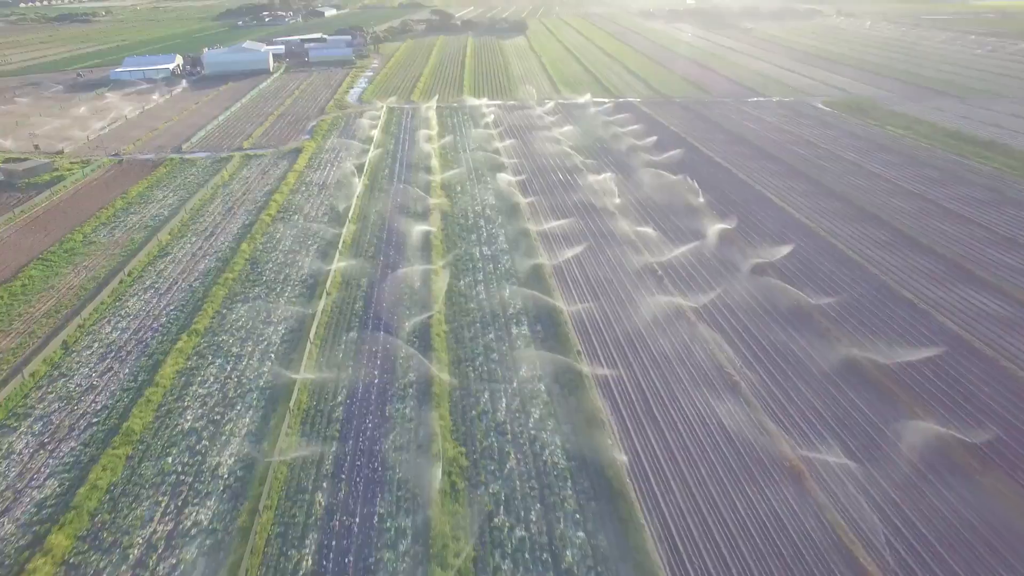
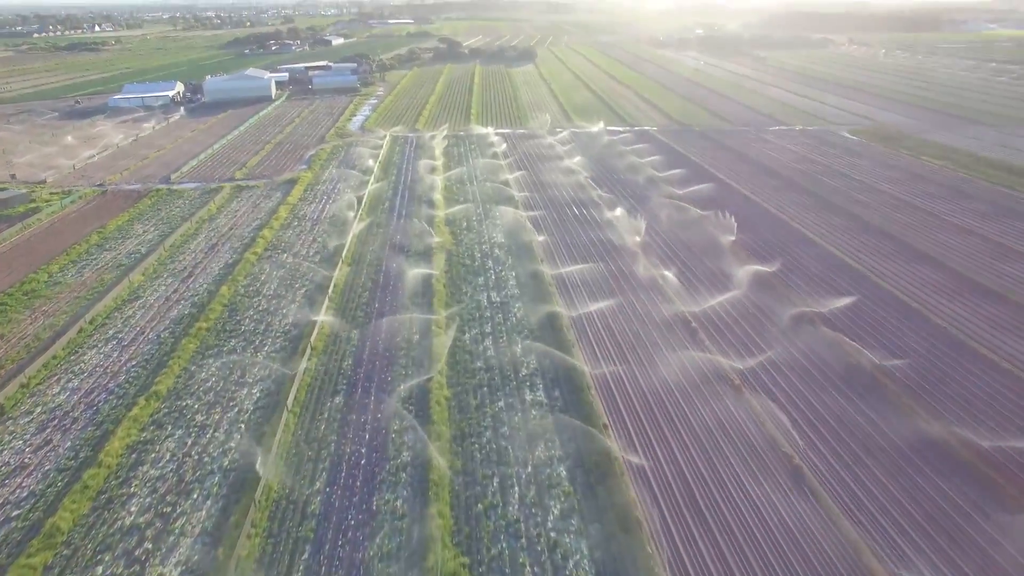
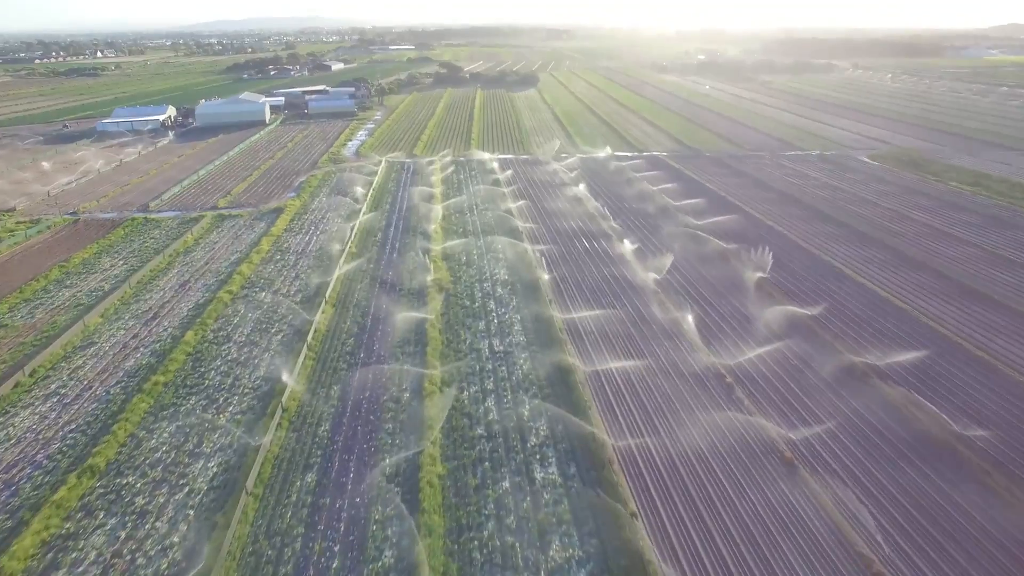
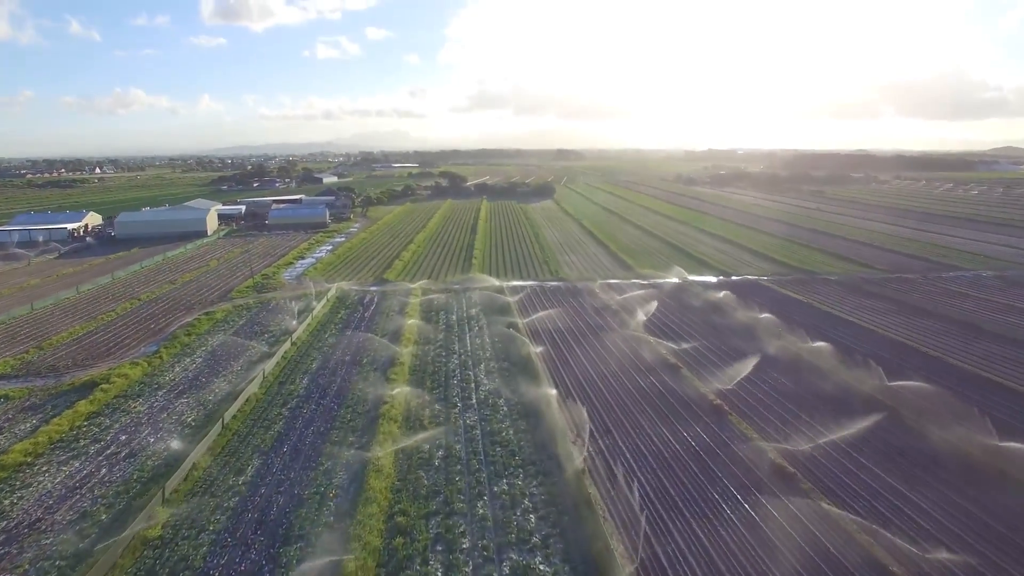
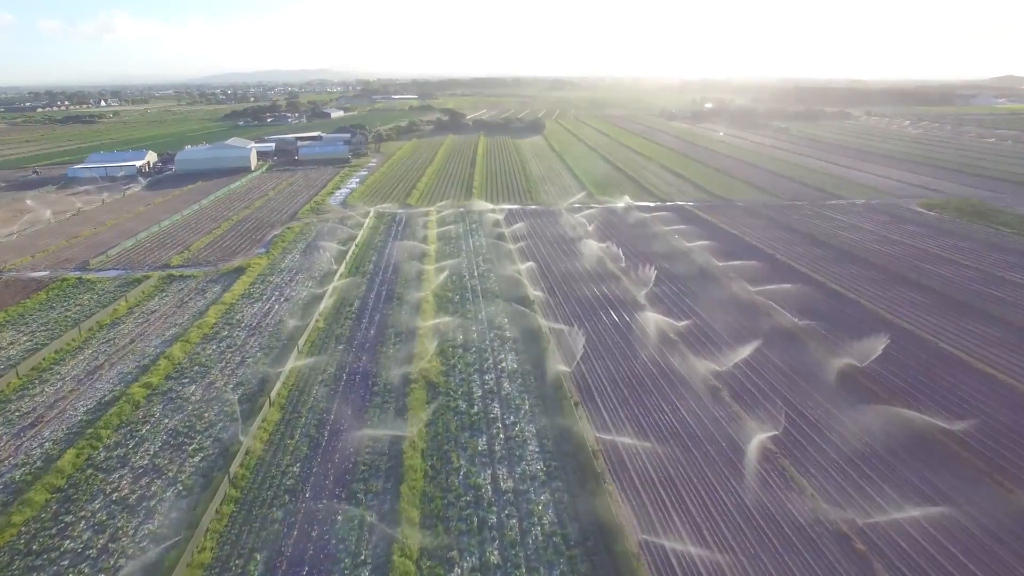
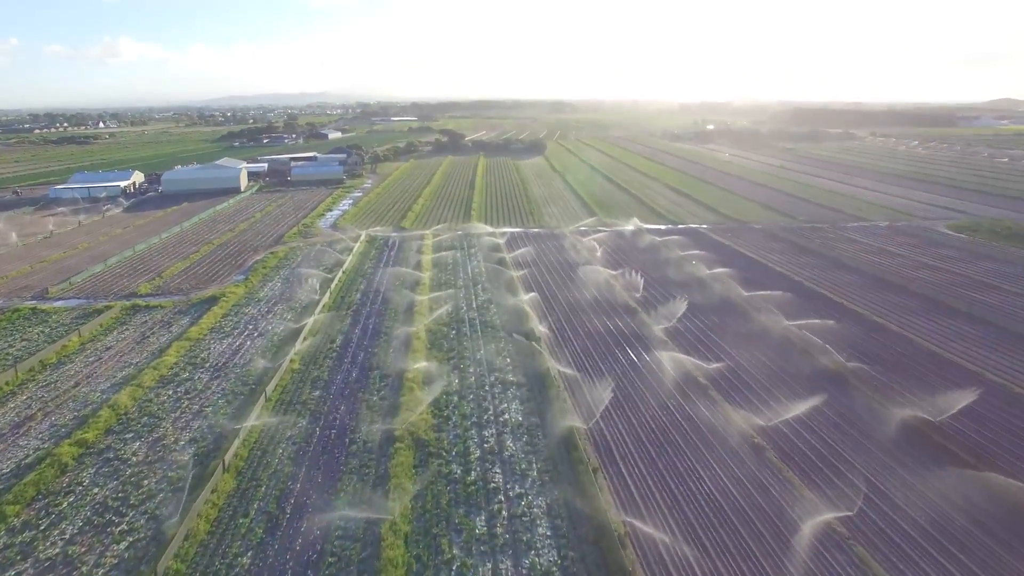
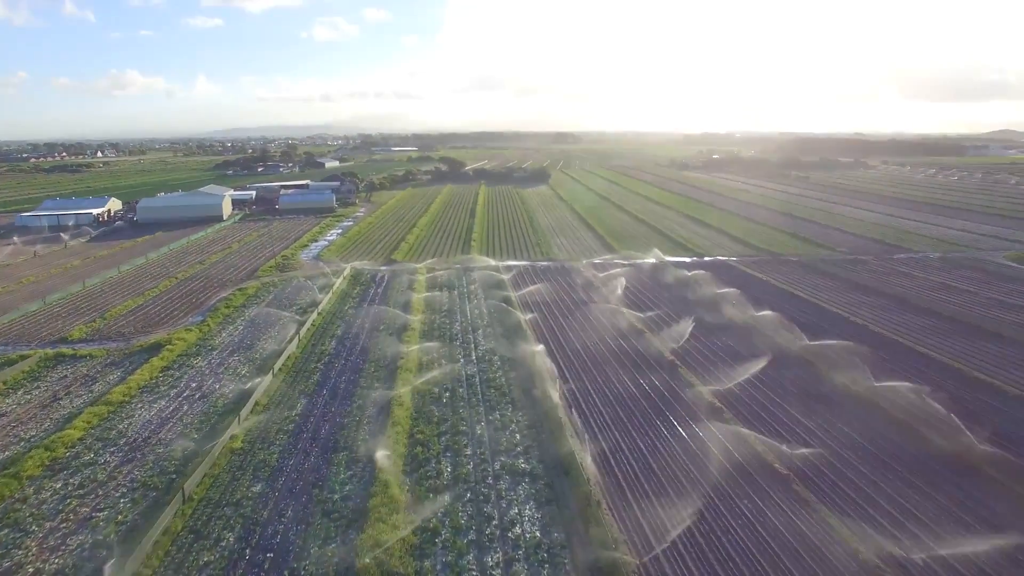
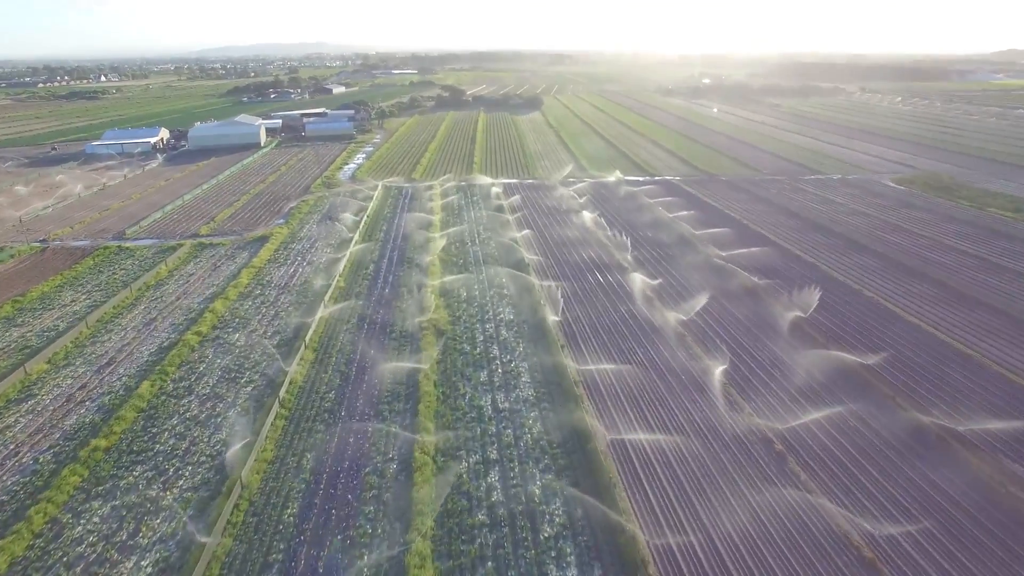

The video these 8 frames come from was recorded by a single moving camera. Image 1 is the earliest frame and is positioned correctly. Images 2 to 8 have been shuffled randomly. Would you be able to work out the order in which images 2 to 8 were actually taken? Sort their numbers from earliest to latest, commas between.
2, 3, 8, 5, 6, 7, 4
